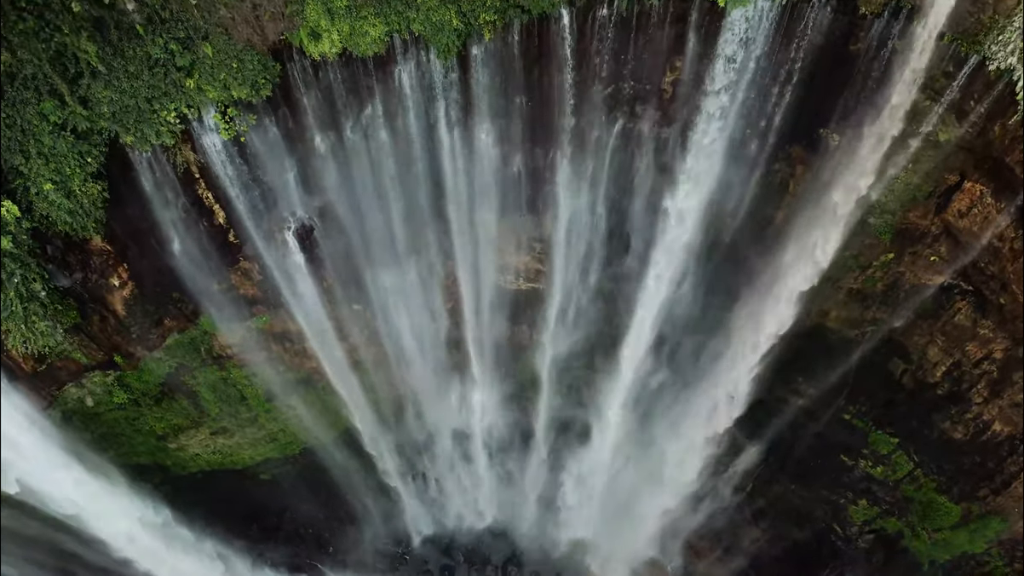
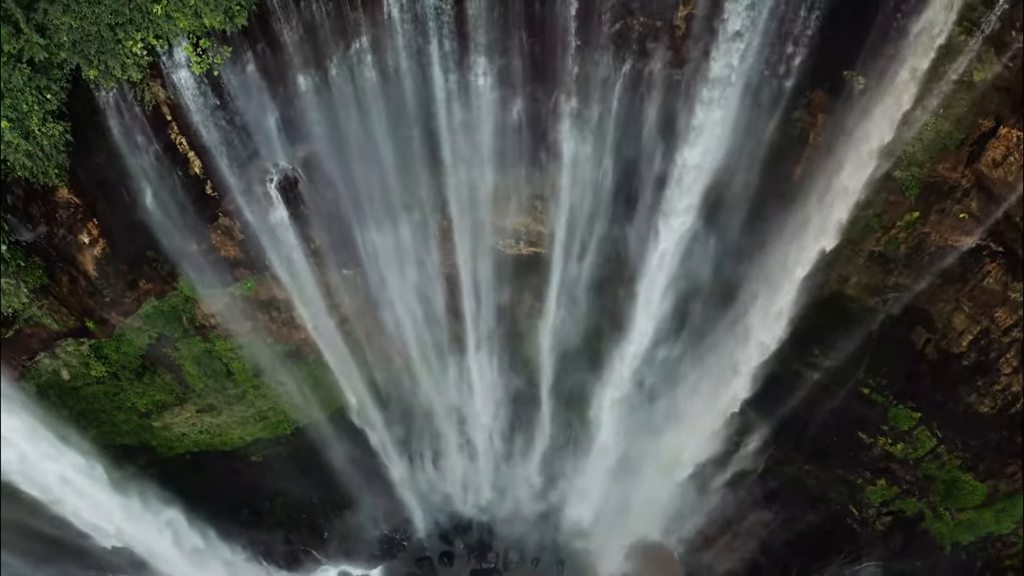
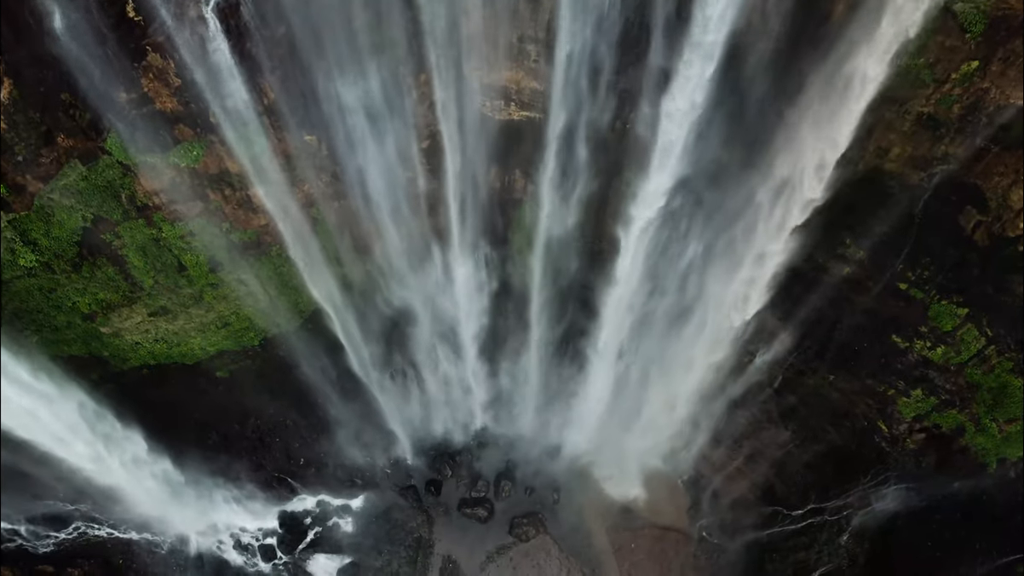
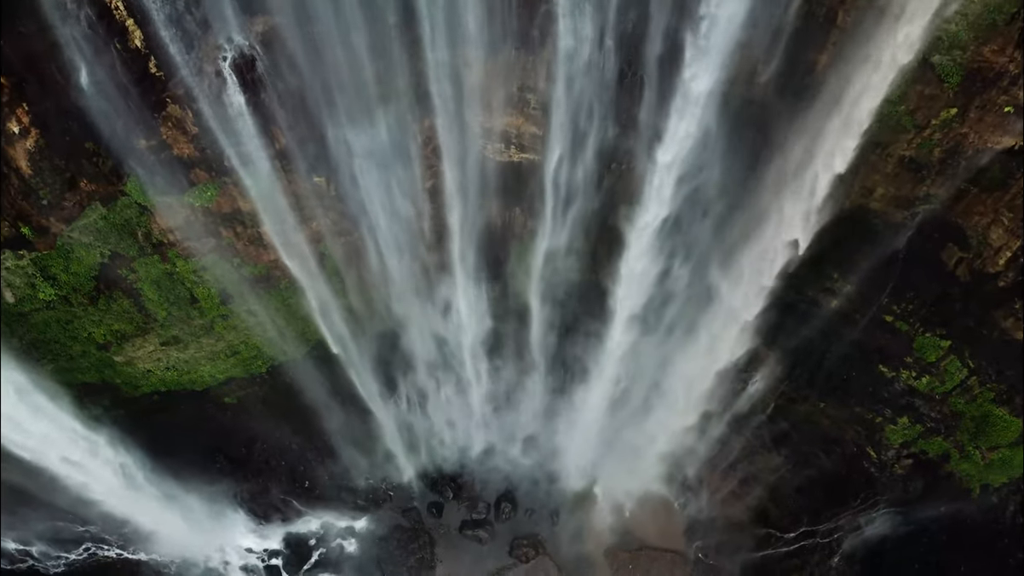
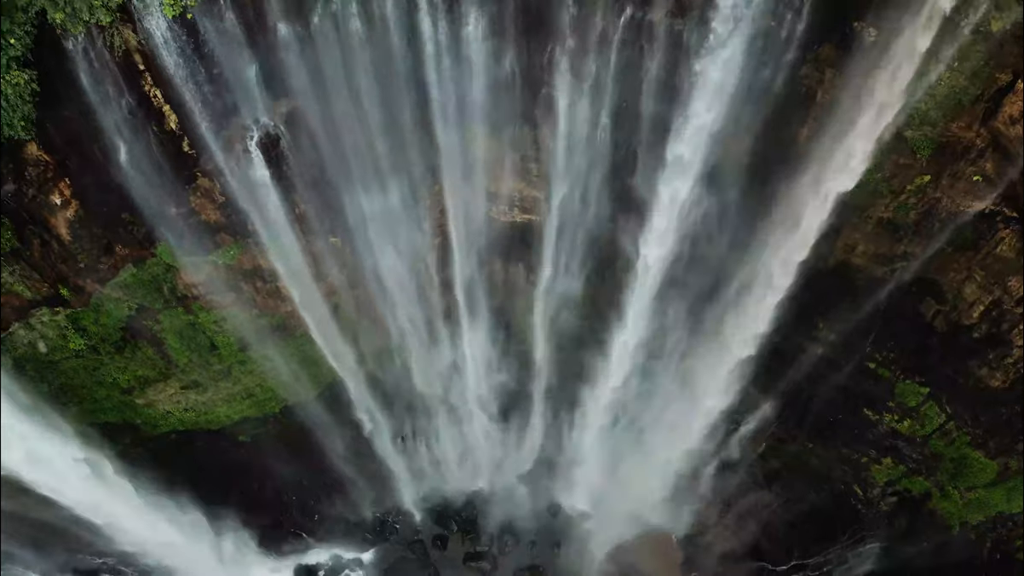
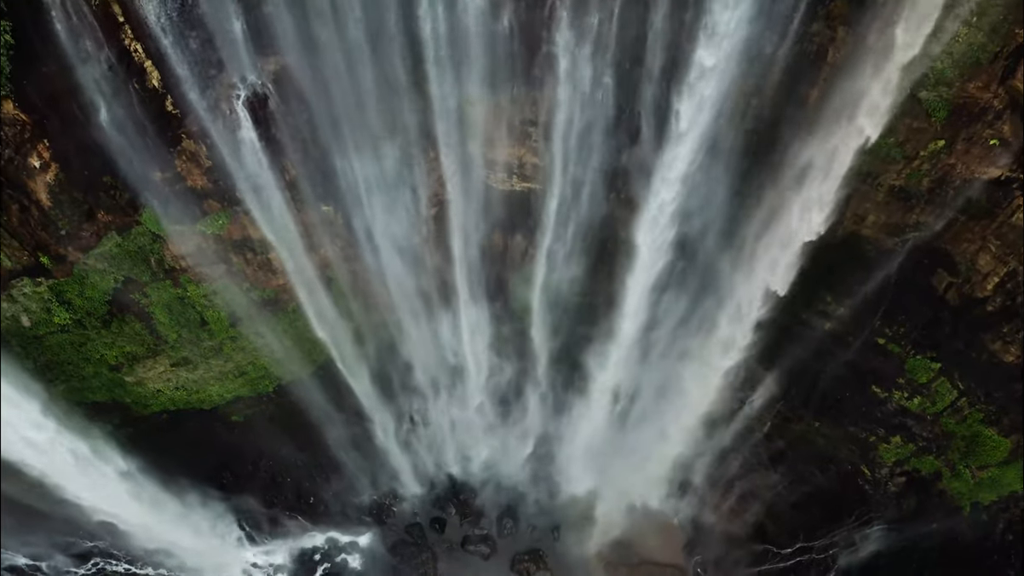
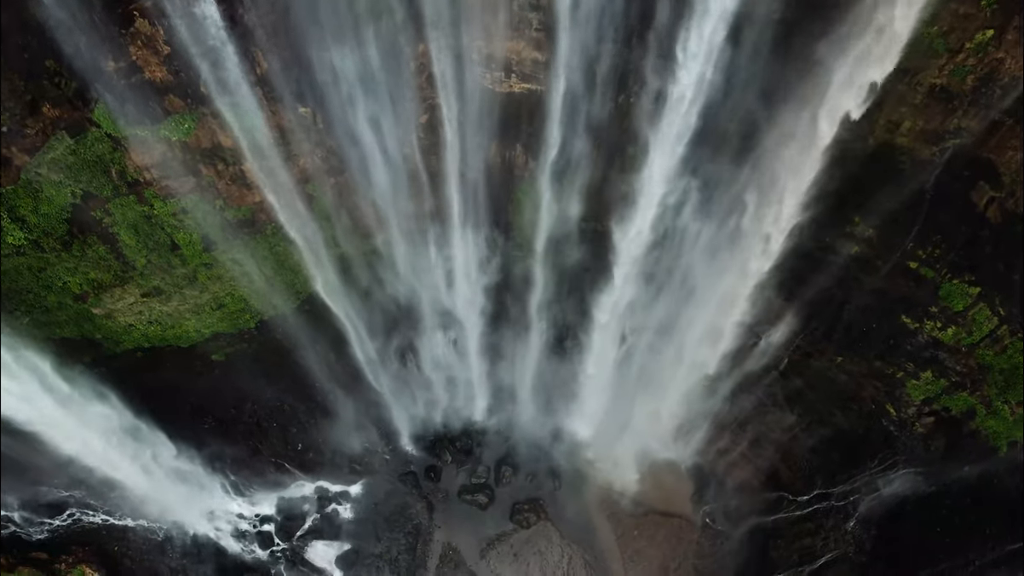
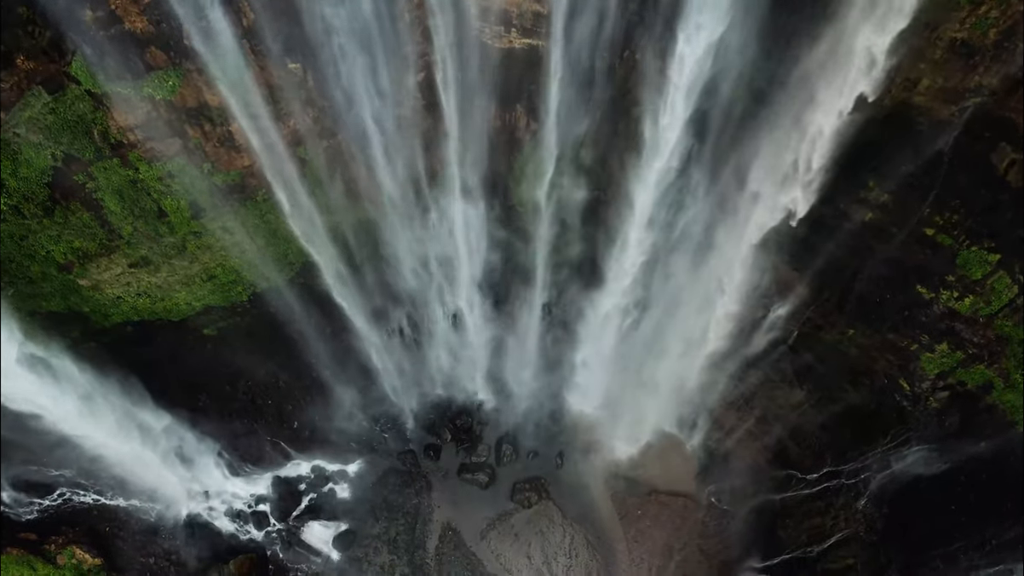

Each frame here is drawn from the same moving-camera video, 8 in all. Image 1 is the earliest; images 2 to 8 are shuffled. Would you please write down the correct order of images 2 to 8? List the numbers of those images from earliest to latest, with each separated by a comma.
2, 5, 6, 4, 3, 7, 8
